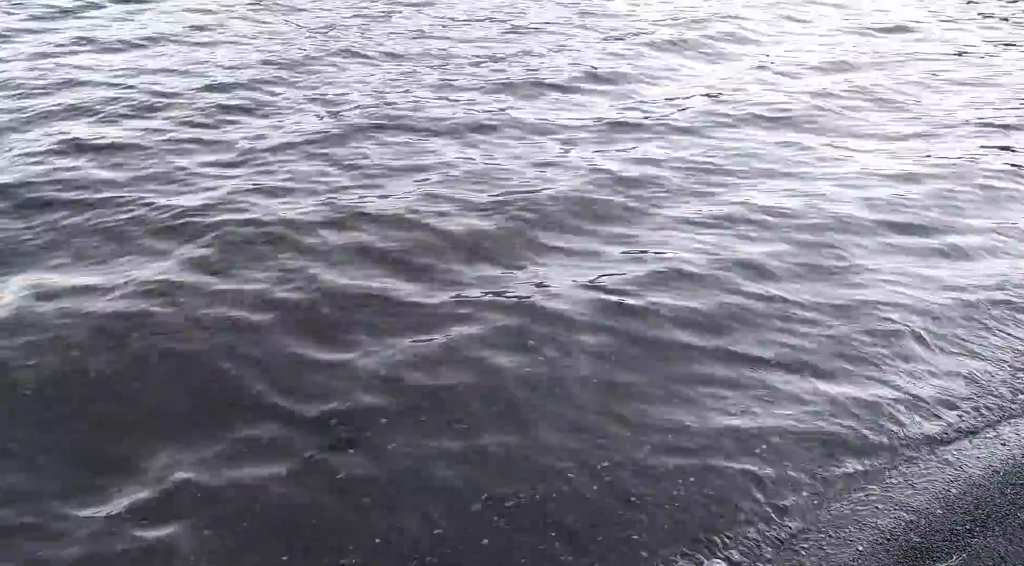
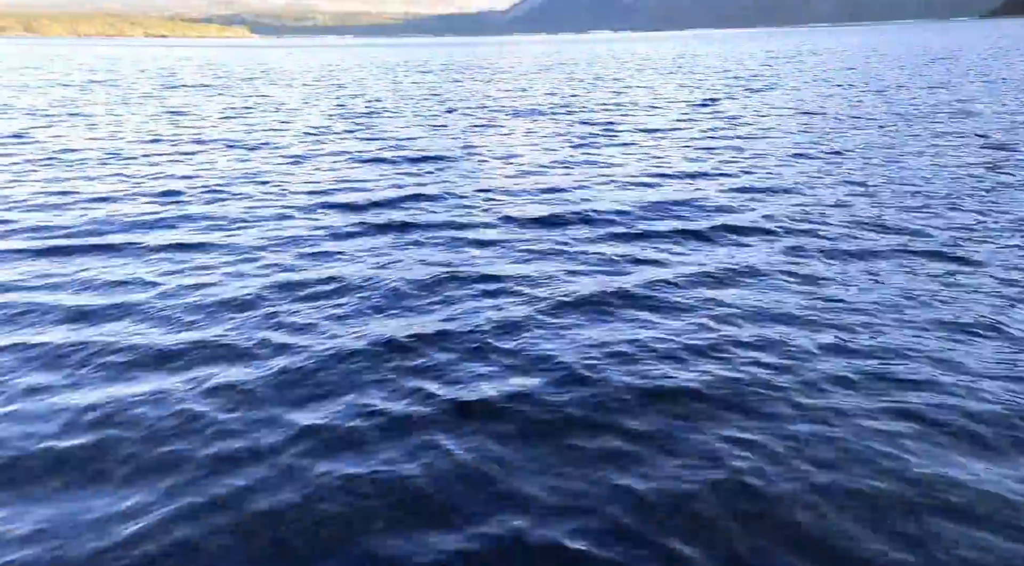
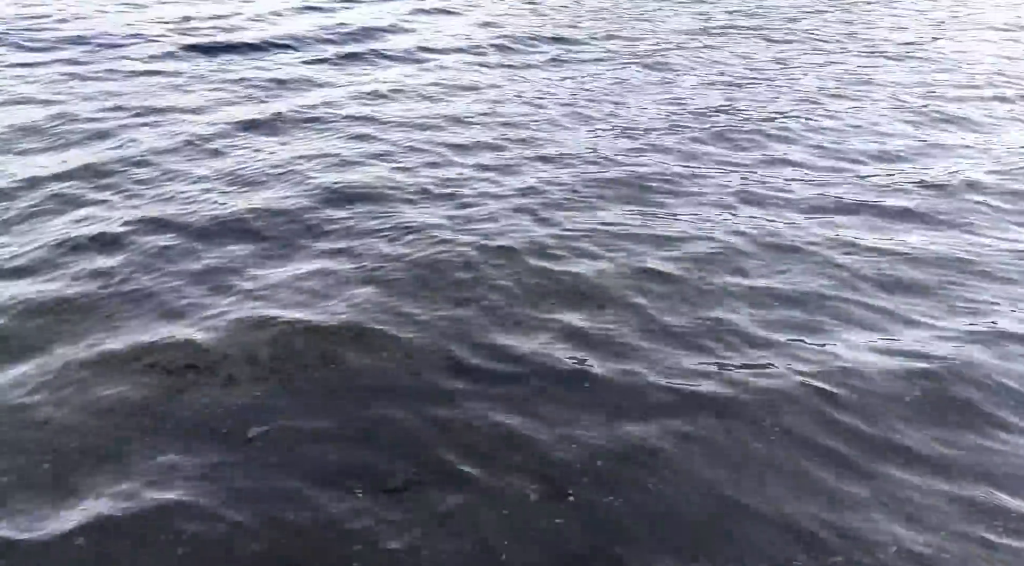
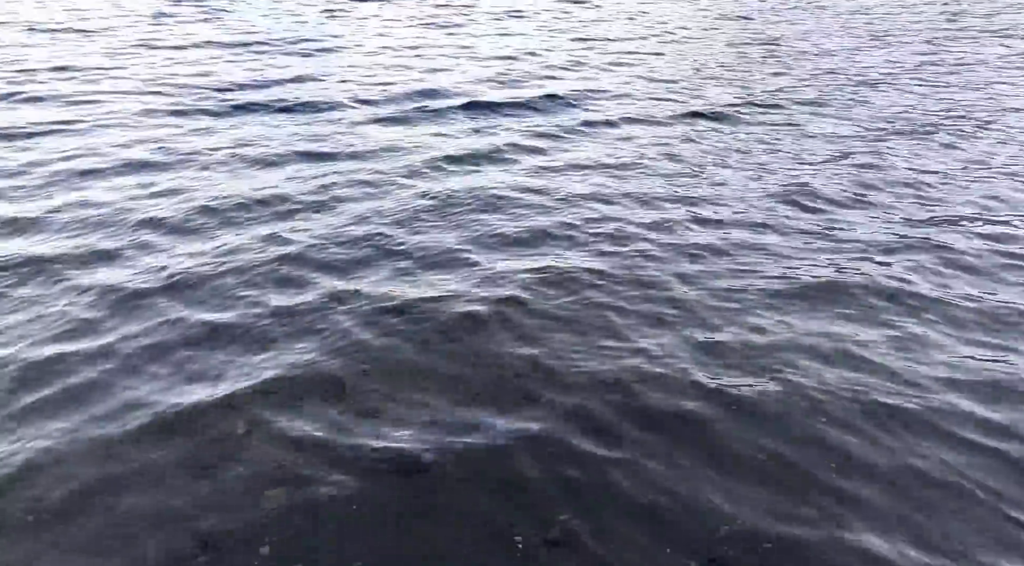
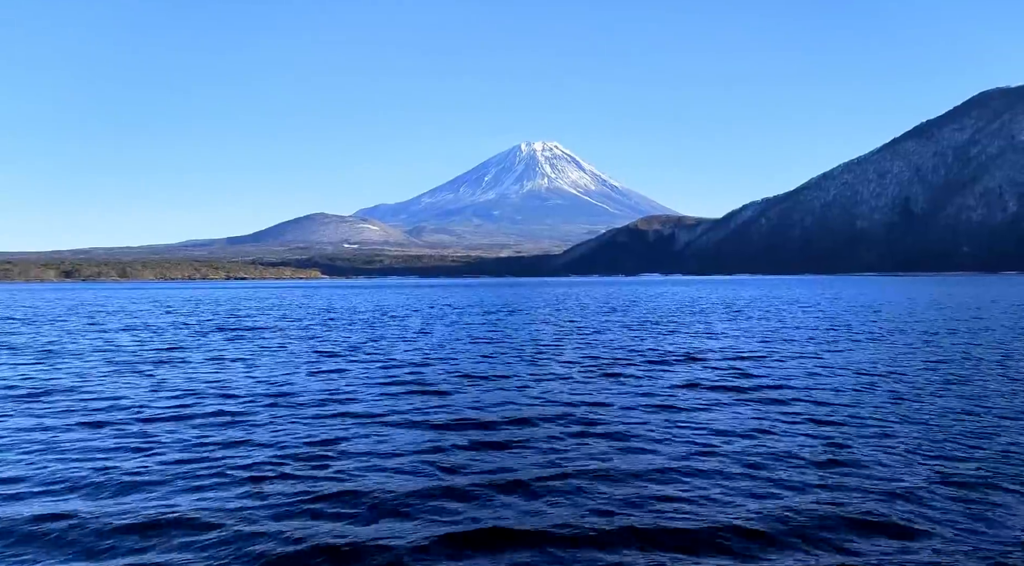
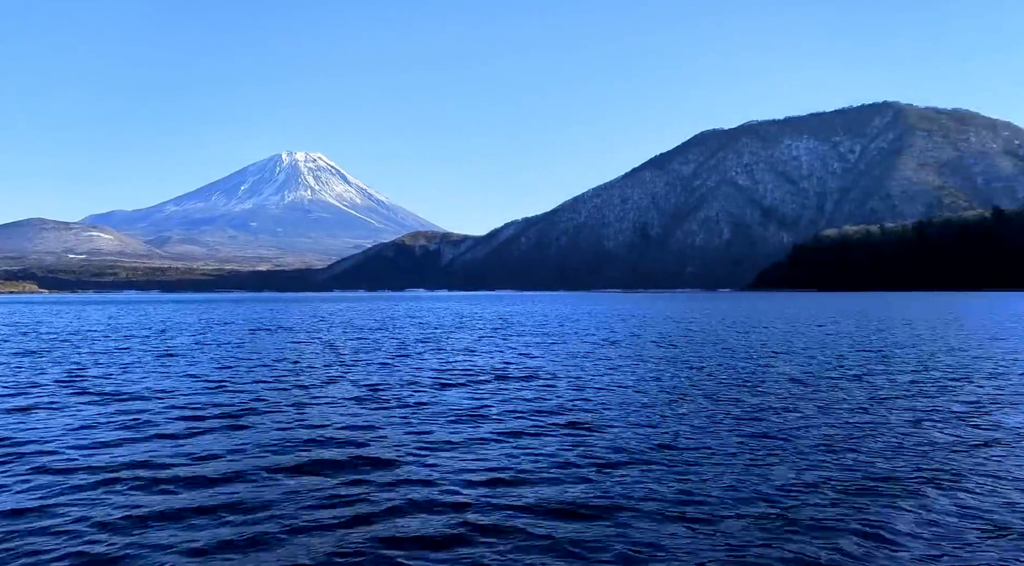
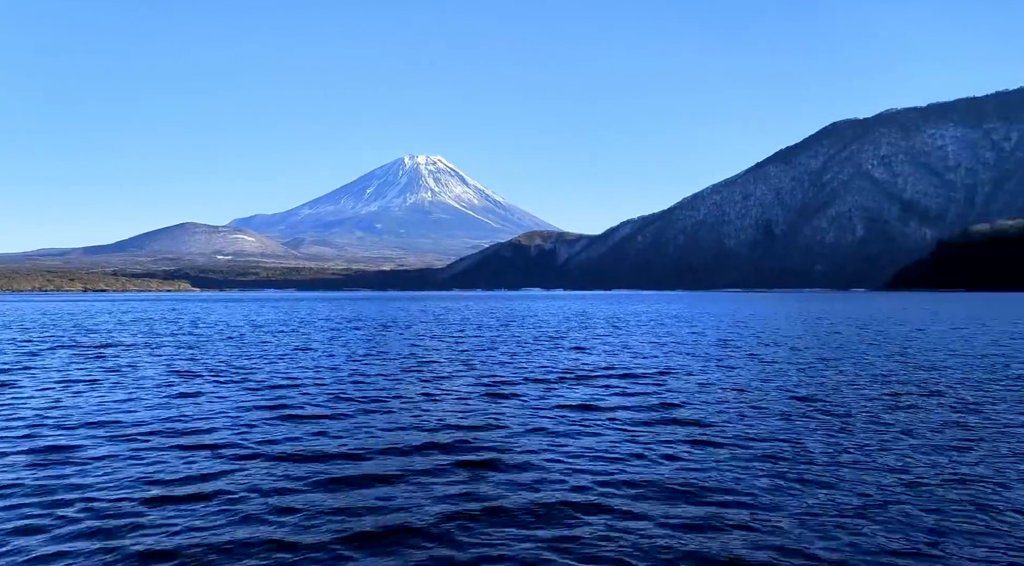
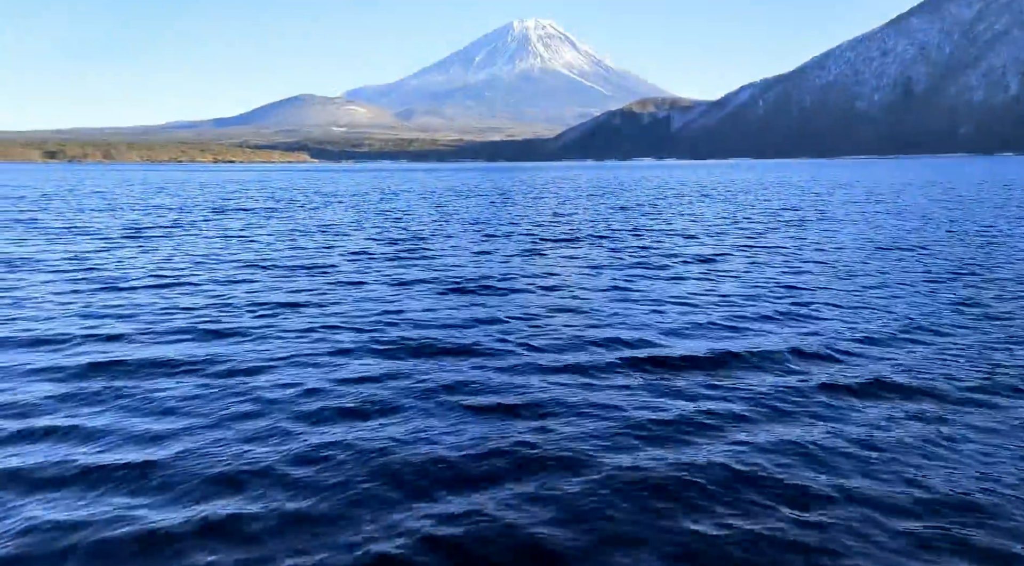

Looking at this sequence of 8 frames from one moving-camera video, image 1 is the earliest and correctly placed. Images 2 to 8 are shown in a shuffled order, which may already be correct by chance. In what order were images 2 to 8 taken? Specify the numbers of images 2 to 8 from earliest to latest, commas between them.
3, 4, 2, 8, 5, 7, 6
